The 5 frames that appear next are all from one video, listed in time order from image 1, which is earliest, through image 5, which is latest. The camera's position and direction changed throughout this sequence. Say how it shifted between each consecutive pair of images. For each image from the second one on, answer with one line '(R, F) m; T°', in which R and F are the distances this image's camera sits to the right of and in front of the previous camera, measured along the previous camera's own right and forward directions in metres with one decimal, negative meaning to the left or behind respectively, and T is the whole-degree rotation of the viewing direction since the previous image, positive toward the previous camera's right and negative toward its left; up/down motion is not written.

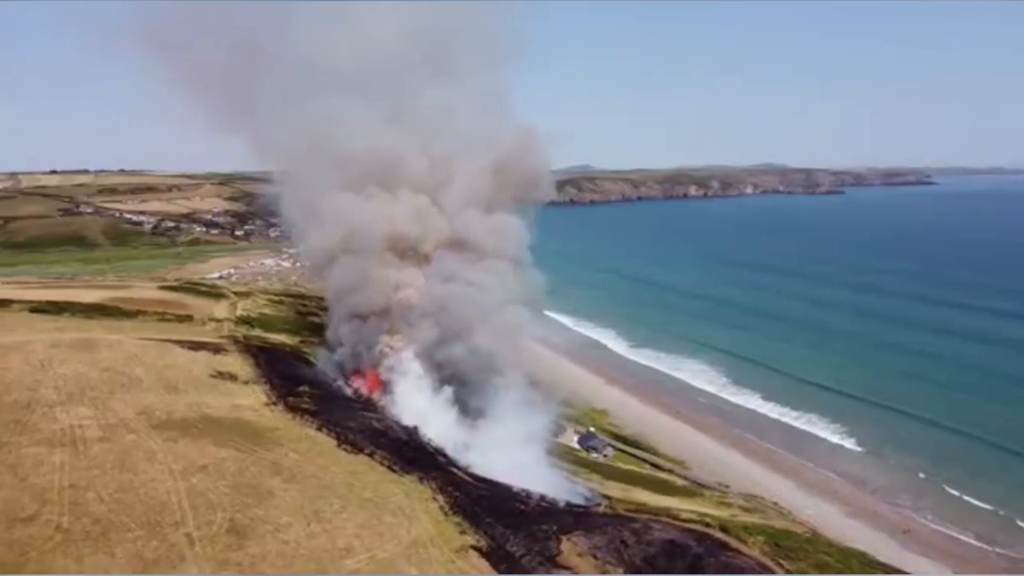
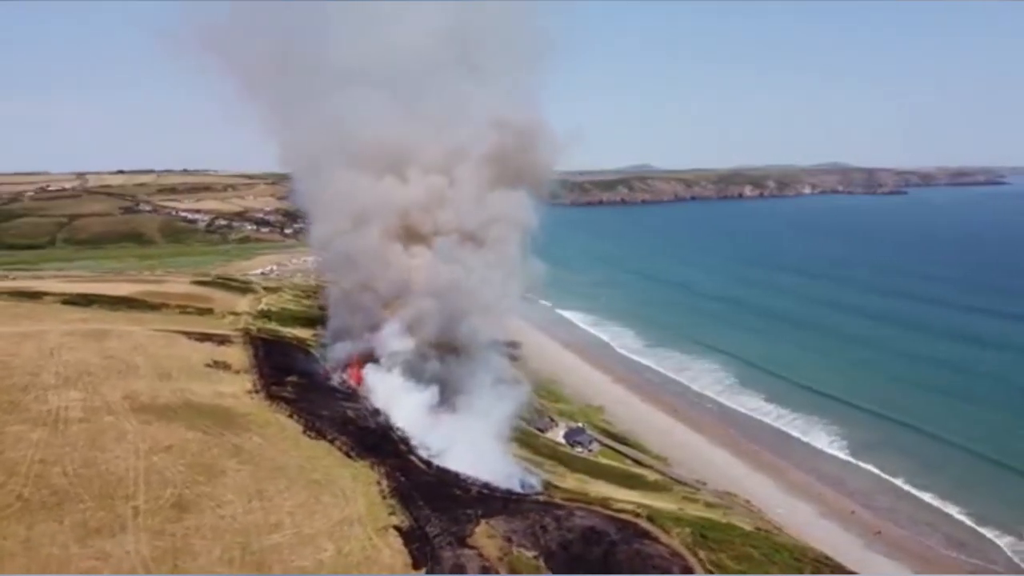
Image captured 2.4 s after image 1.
(+4.2, -1.2) m; -4°
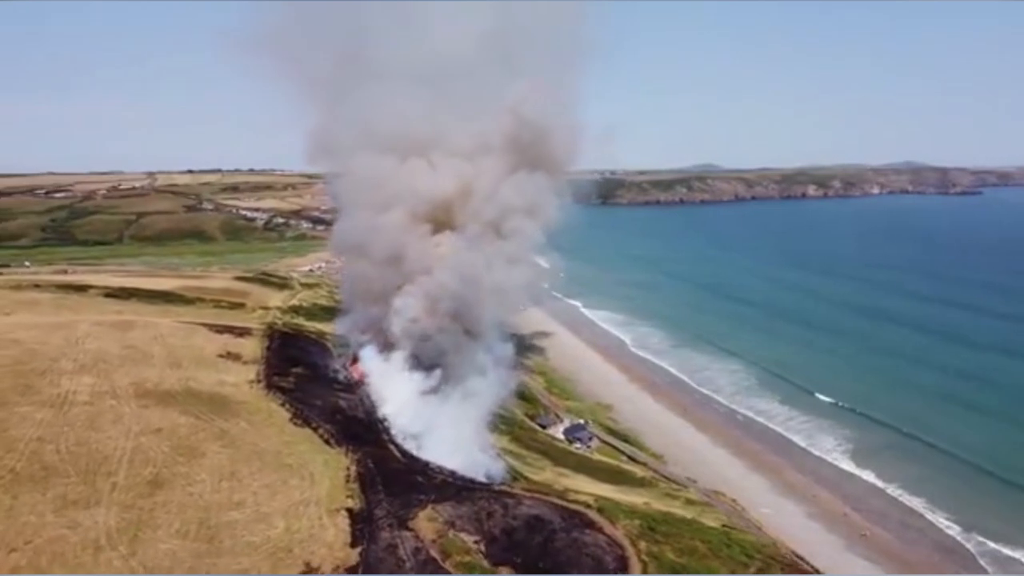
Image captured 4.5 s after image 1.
(+3.9, -1.1) m; -5°
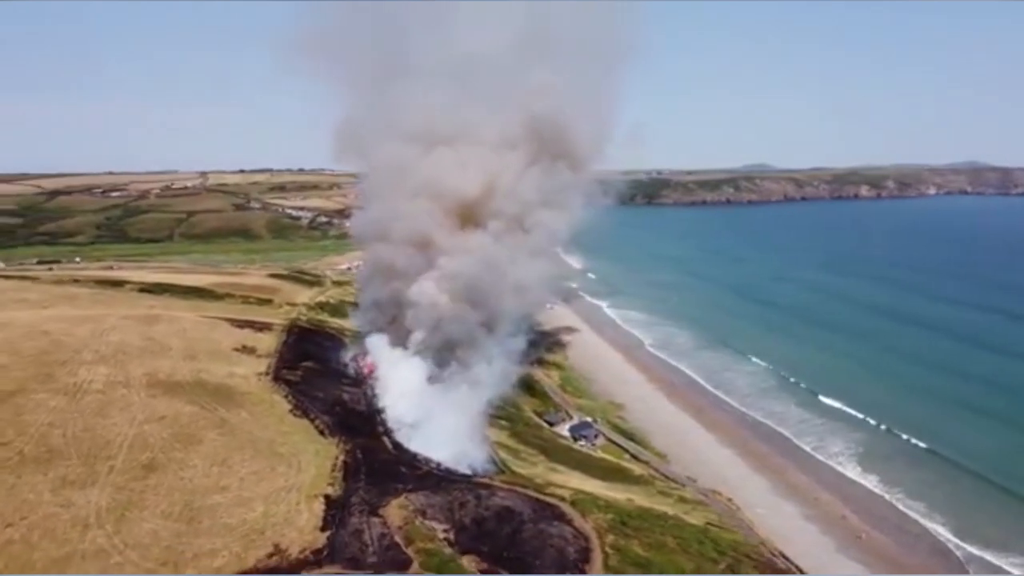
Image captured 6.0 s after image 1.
(+2.7, -0.8) m; -4°
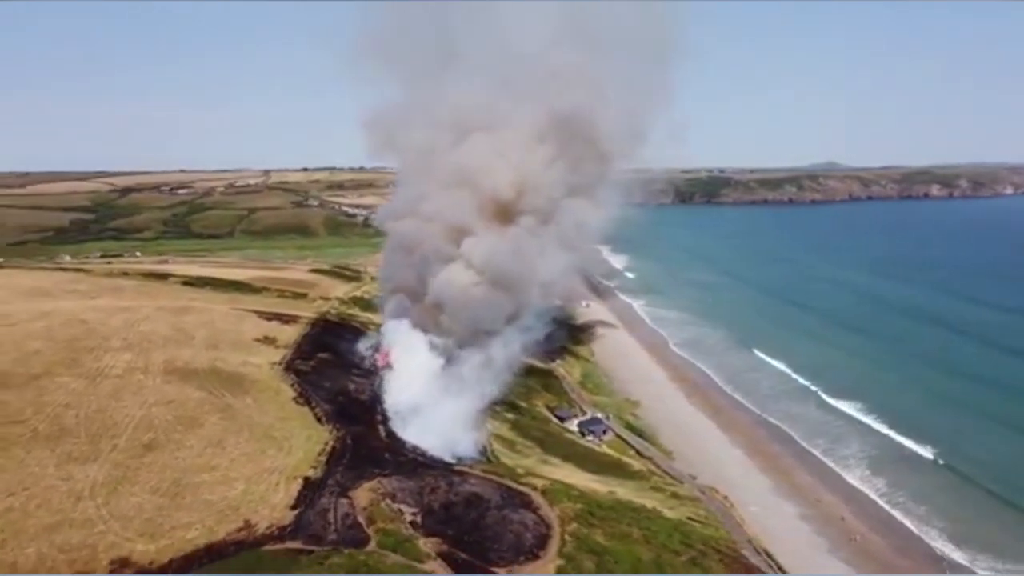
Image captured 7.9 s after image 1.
(+3.4, -0.9) m; -5°
